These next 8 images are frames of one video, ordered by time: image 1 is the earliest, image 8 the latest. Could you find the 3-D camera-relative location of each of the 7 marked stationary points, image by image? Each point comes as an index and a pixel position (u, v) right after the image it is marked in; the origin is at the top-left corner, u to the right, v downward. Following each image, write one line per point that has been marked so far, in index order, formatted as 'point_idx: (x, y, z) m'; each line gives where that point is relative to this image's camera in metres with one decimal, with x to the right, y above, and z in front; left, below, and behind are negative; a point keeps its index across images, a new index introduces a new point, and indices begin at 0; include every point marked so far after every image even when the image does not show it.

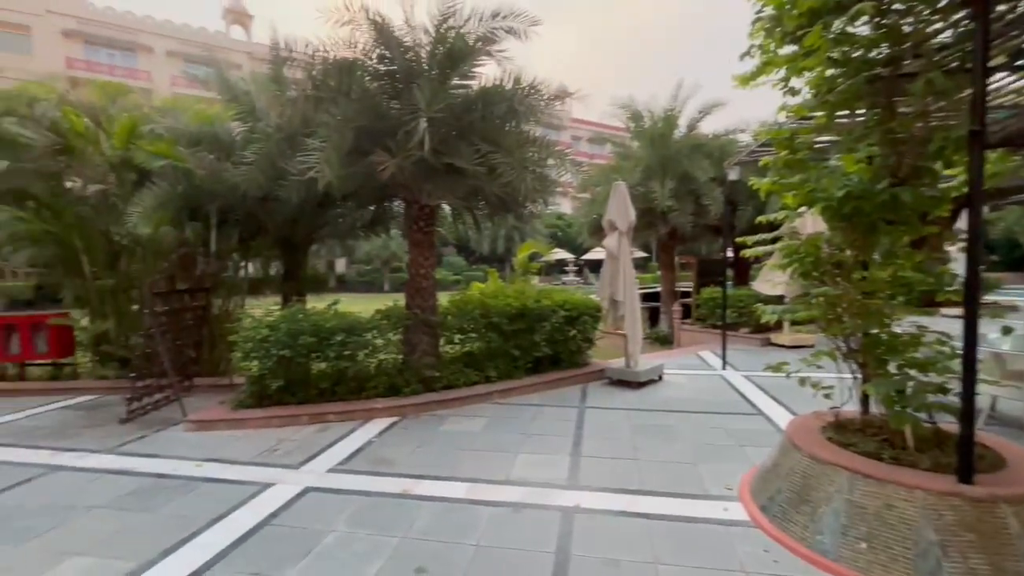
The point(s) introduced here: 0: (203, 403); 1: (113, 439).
0: (-3.6, -1.3, +5.6) m
1: (-3.7, -1.4, +4.4) m
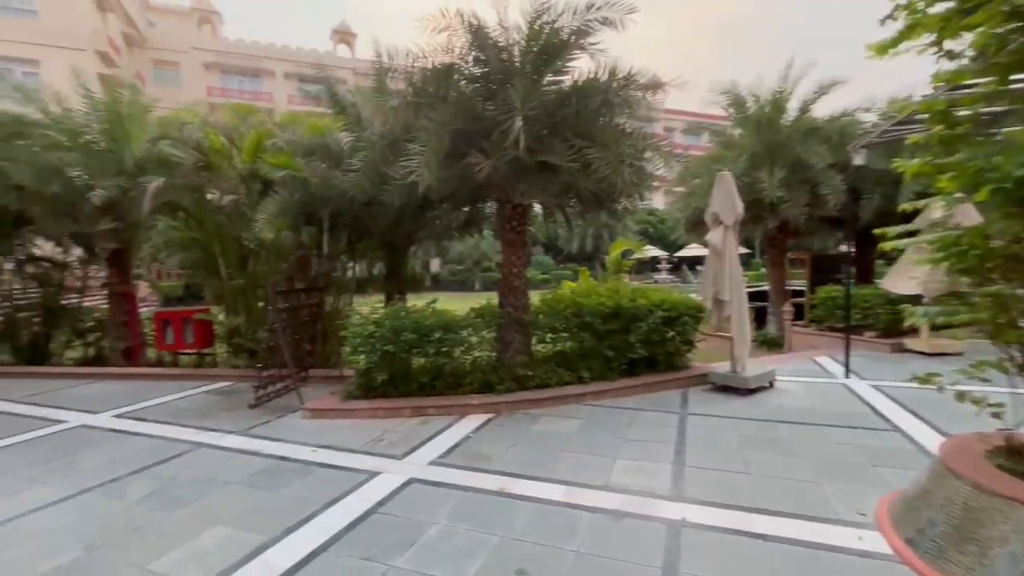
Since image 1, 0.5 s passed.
0: (-2.5, -1.3, +6.1) m
1: (-2.8, -1.4, +5.0) m
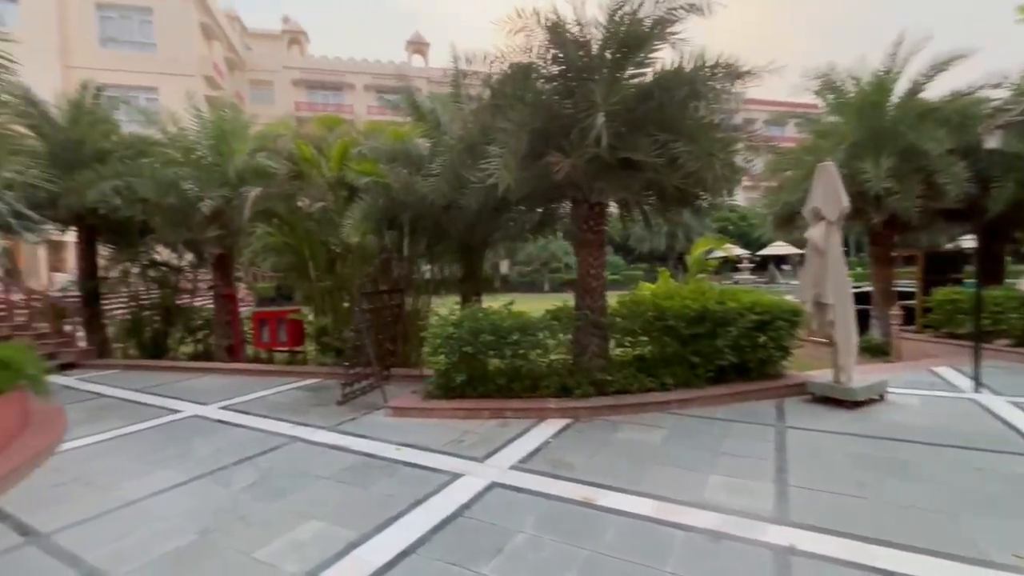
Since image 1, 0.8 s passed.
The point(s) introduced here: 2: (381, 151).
0: (-1.5, -1.3, +6.3) m
1: (-1.9, -1.4, +5.2) m
2: (-1.8, +1.9, +6.5) m
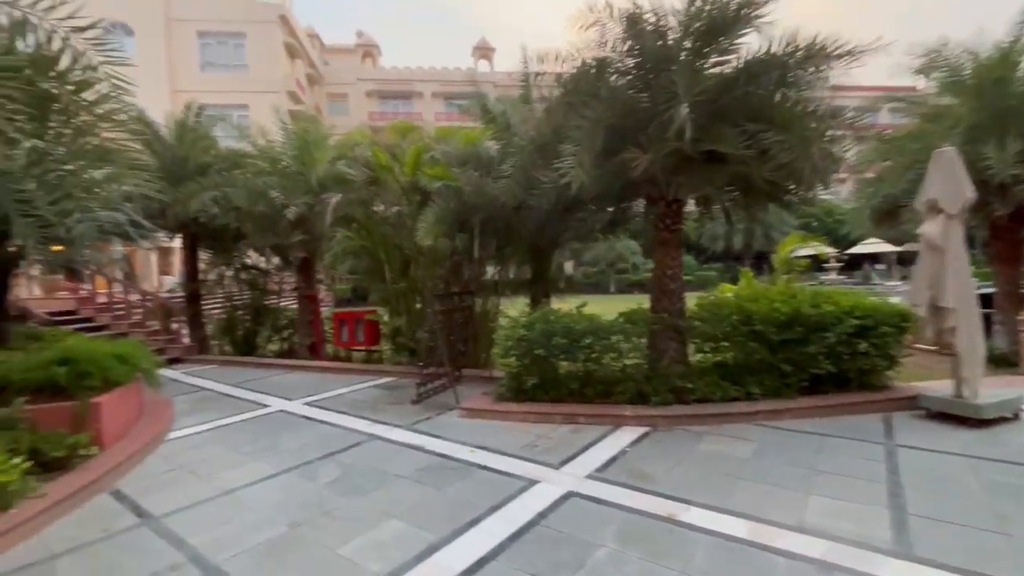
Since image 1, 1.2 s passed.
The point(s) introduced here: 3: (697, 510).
0: (-0.6, -1.4, +6.3) m
1: (-1.1, -1.4, +5.3) m
2: (-0.8, +1.8, +6.6) m
3: (+1.2, -1.4, +3.1) m
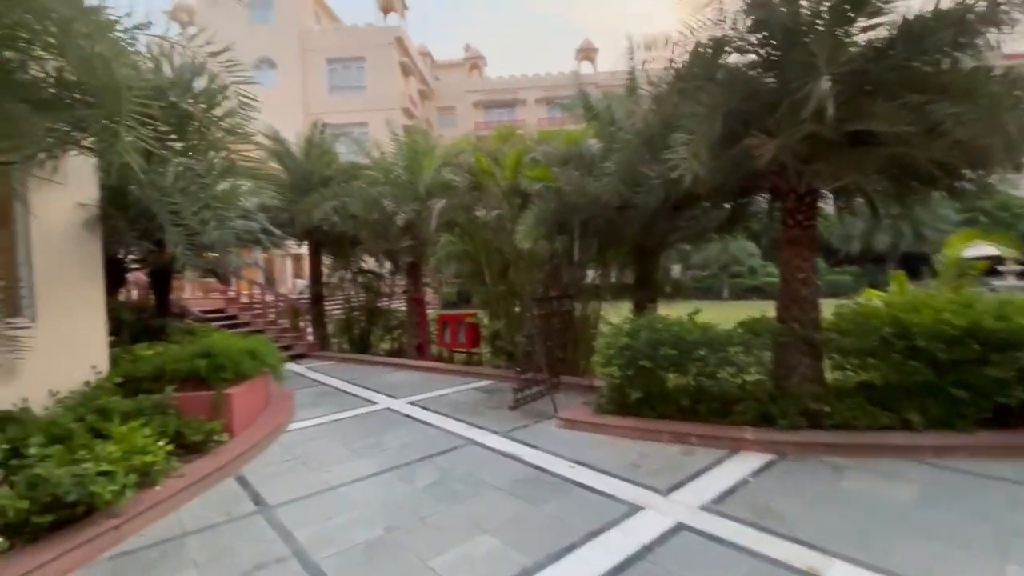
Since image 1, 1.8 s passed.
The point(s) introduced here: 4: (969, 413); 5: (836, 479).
0: (+0.7, -1.4, +6.1) m
1: (-0.1, -1.5, +5.2) m
2: (+0.5, +1.8, +6.4) m
3: (+1.8, -1.5, +2.6) m
4: (+4.0, -1.0, +4.1) m
5: (+2.5, -1.4, +3.6) m
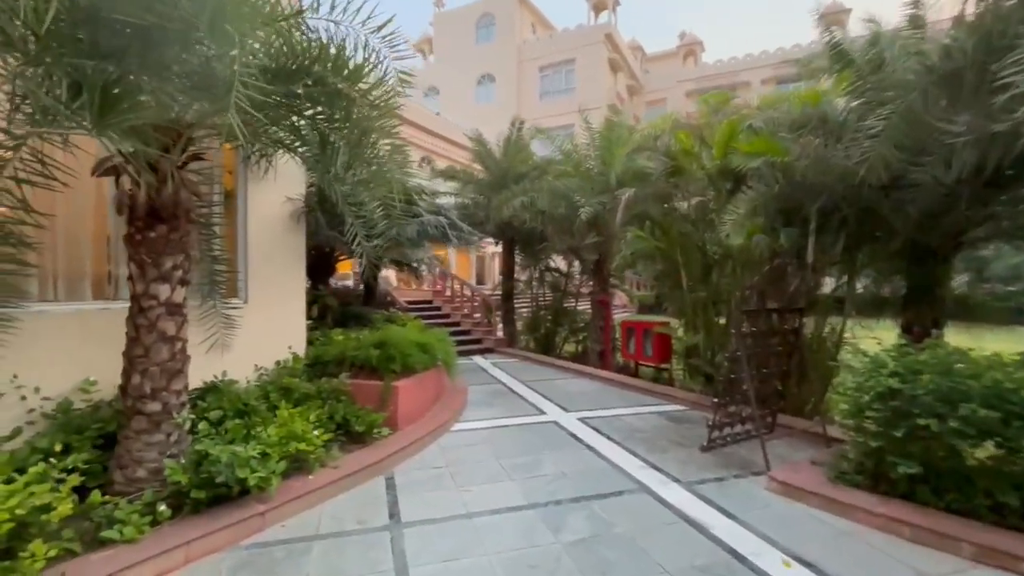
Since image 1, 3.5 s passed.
0: (+2.6, -1.5, +4.5) m
1: (+1.5, -1.5, +4.0) m
2: (+2.7, +1.7, +4.9) m
3: (+2.1, -1.6, +0.9) m
4: (+4.8, -1.3, +1.4) m
5: (+3.2, -1.6, +1.6) m
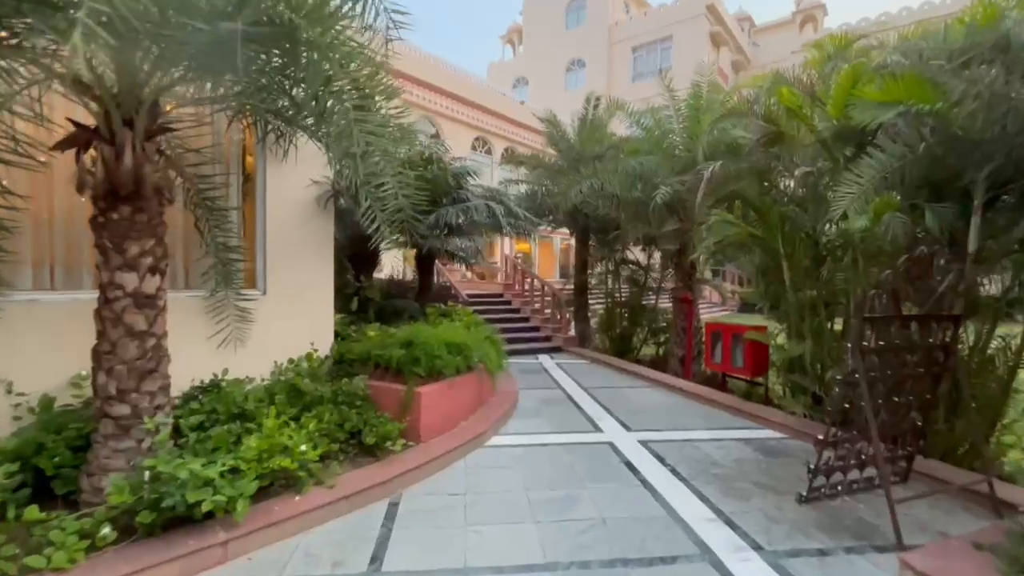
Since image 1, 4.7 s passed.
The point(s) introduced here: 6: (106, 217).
0: (+2.8, -1.5, +3.2) m
1: (+1.7, -1.5, +2.9) m
2: (+3.0, +1.7, +3.5) m
3: (+1.7, -1.6, -0.3) m
4: (+4.4, -1.3, -0.2) m
5: (+2.8, -1.6, +0.2) m
6: (-2.3, +0.4, +2.7) m
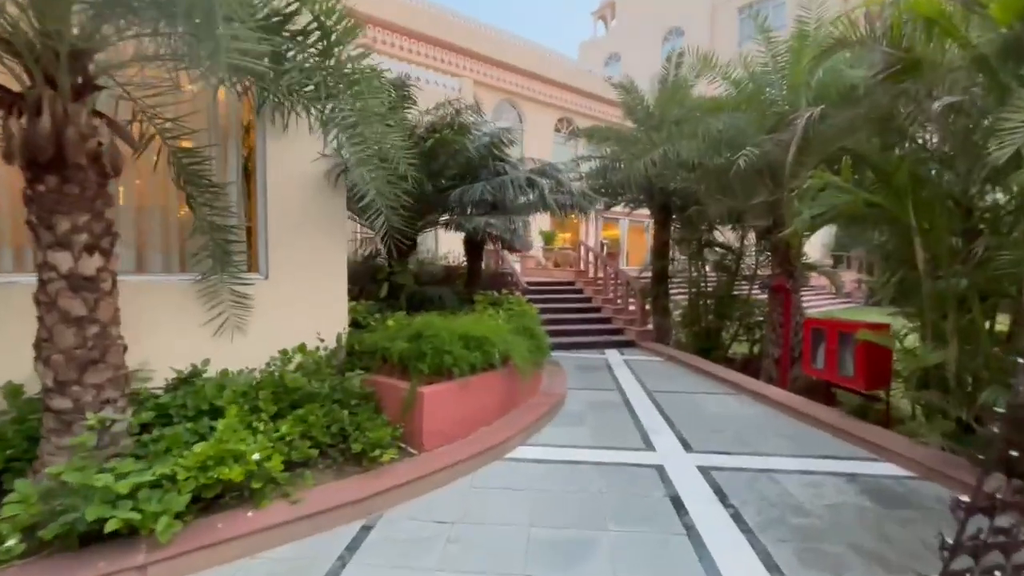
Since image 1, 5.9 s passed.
0: (+2.7, -1.4, +1.9) m
1: (+1.5, -1.4, +1.9) m
2: (+3.0, +1.8, +2.1) m
3: (+0.9, -1.6, -1.2) m
4: (+3.6, -1.3, -1.7) m
5: (+2.1, -1.6, -1.0) m
6: (-2.4, +0.5, +2.4) m
